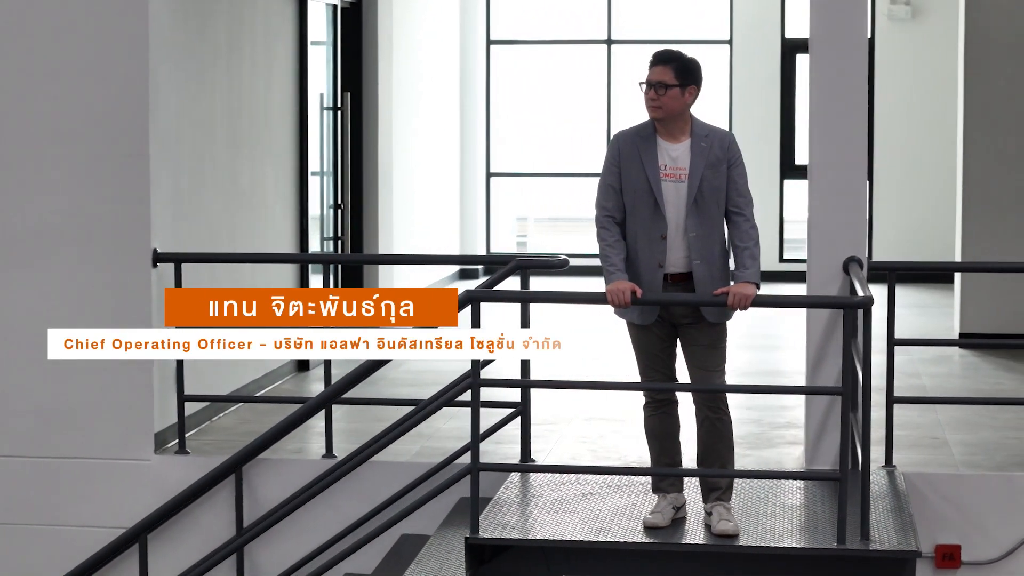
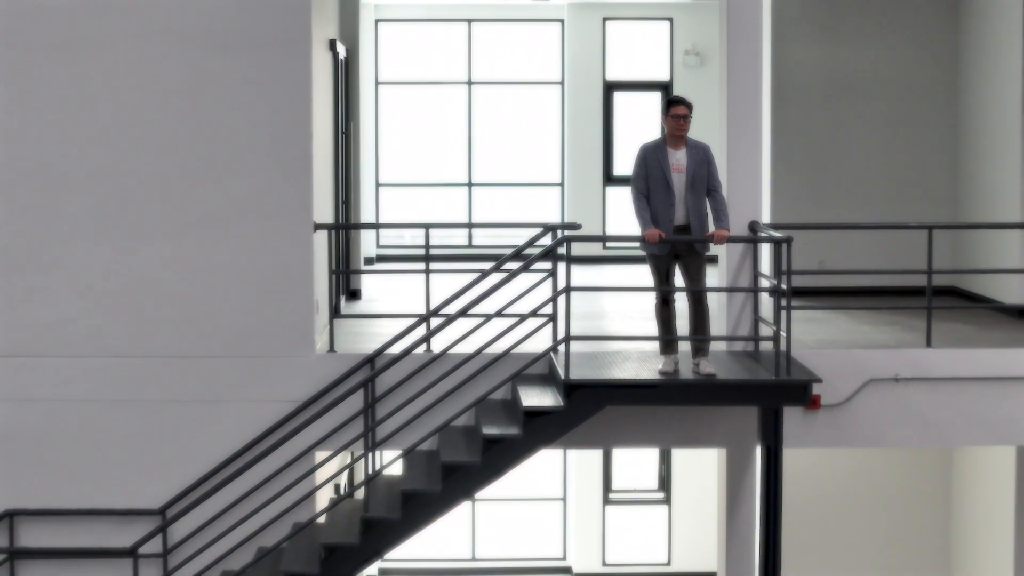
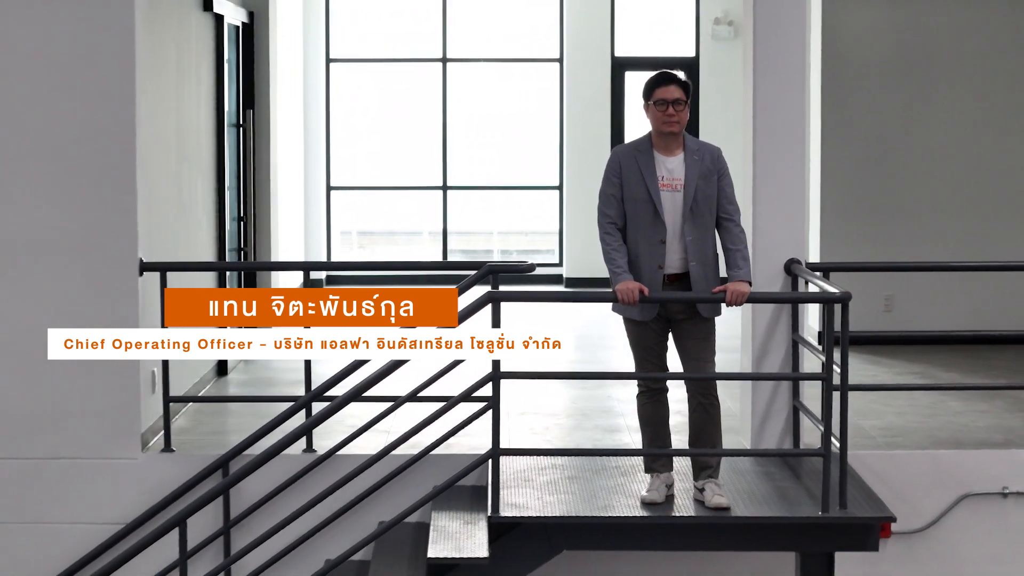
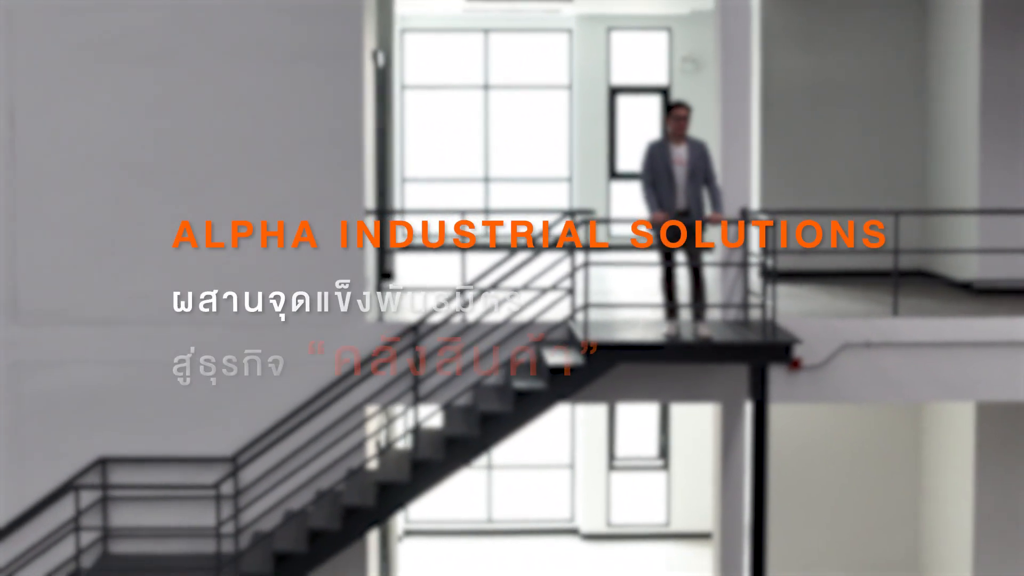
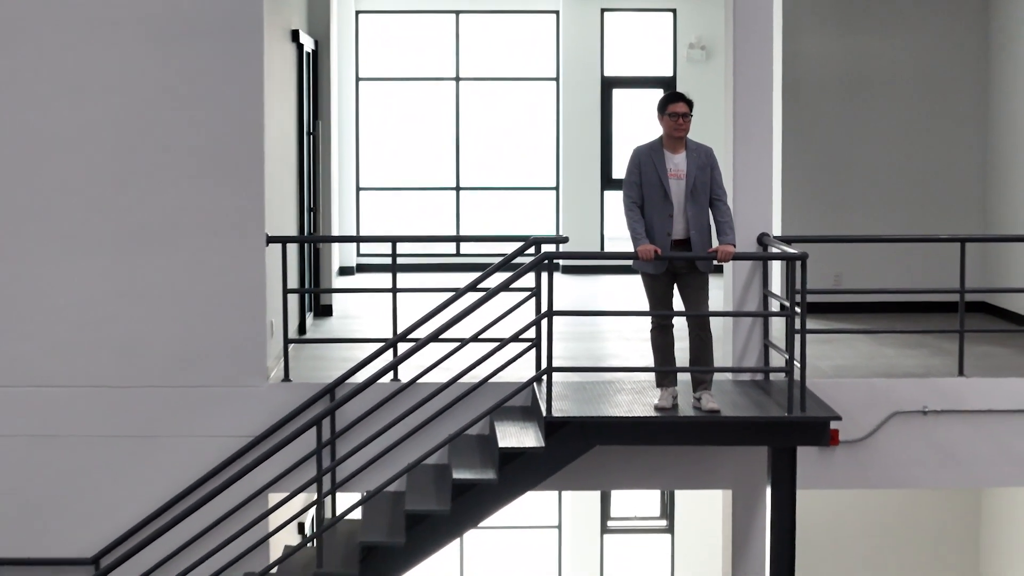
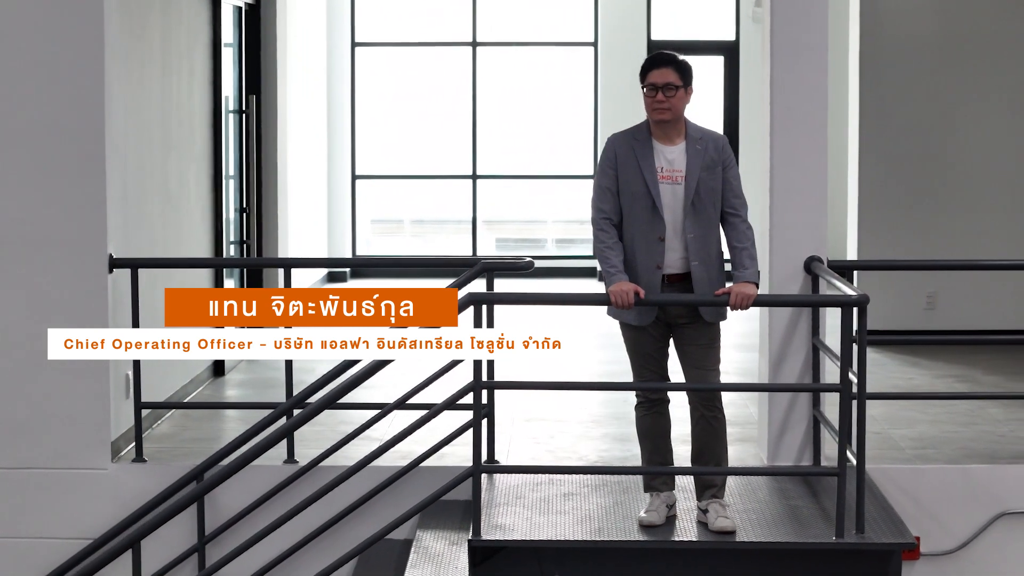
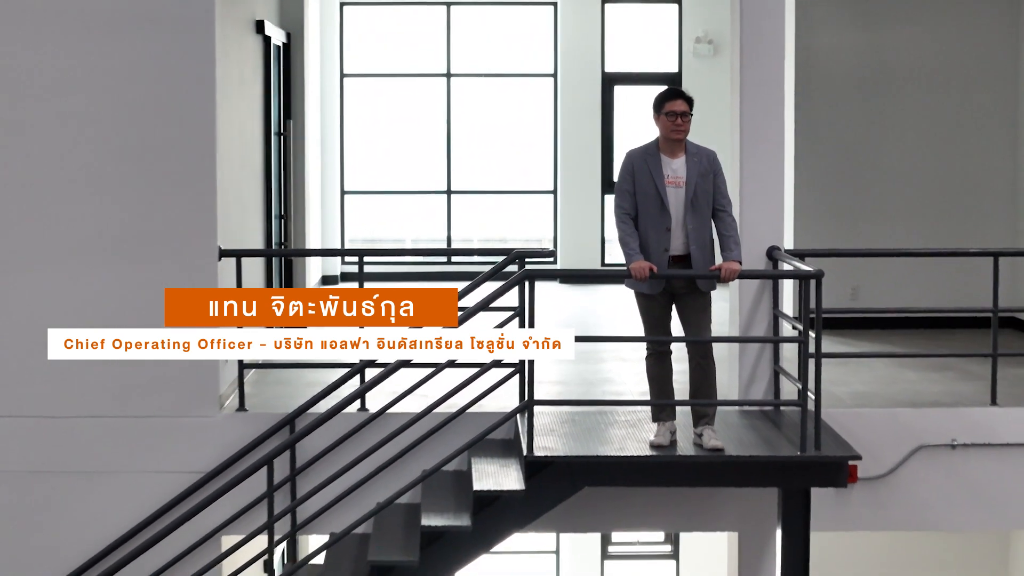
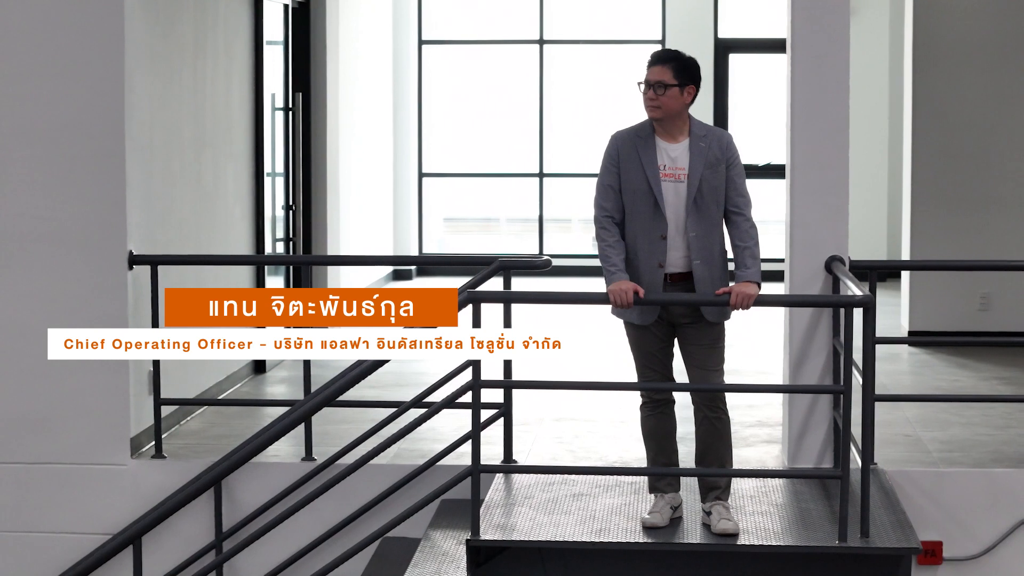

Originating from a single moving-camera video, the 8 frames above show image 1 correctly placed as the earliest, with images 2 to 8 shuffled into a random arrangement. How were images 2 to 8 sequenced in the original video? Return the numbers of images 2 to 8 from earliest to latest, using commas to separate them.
8, 6, 3, 7, 5, 2, 4
